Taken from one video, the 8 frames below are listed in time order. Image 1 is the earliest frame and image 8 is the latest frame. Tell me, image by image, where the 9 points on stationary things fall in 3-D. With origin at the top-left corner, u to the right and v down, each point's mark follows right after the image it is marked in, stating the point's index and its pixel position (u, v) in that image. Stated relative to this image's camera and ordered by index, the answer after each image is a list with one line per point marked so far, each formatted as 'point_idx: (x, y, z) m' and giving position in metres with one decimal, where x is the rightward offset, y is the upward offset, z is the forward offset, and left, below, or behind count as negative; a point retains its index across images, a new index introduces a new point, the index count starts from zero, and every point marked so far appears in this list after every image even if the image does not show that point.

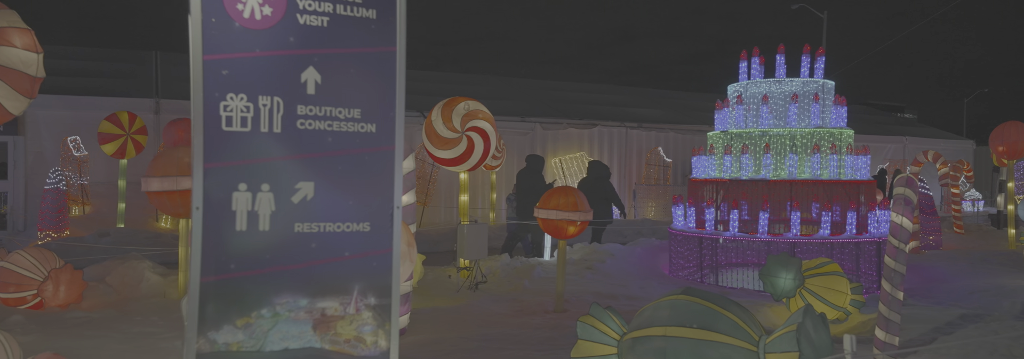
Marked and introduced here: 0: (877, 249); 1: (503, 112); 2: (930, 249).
0: (+4.7, -0.8, +7.3) m
1: (-0.2, +1.7, +15.2) m
2: (+7.5, -1.2, +10.9) m
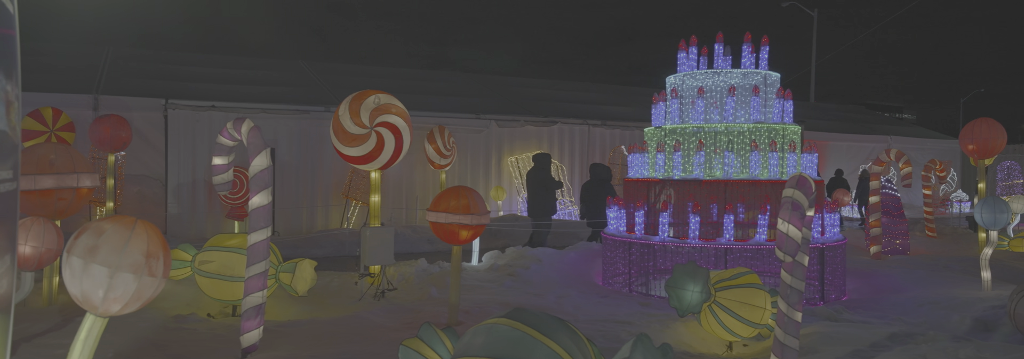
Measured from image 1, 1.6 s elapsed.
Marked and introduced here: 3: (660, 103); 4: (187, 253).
0: (+3.5, -0.8, +6.6) m
1: (-1.3, +1.7, +14.5) m
2: (+6.3, -1.2, +10.1) m
3: (+2.0, +0.9, +7.4) m
4: (-4.0, -0.9, +7.6) m
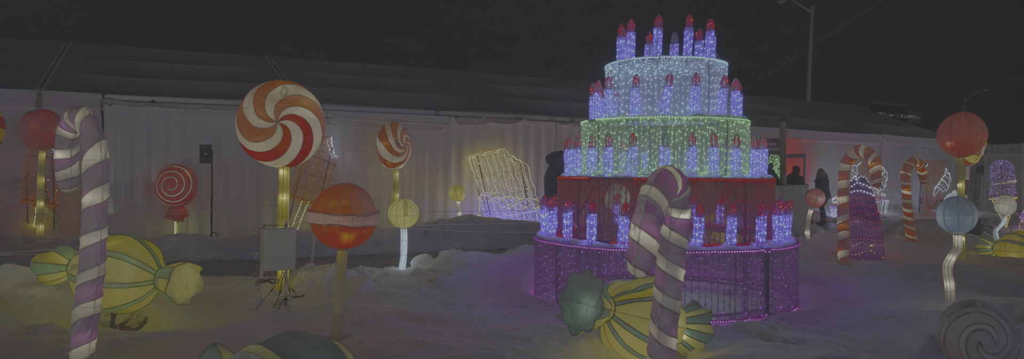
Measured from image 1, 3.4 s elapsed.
0: (+2.5, -0.8, +5.8) m
1: (-2.2, +1.7, +13.8) m
2: (+5.3, -1.2, +9.2) m
3: (+1.0, +0.9, +6.6) m
4: (-5.0, -0.8, +6.9) m
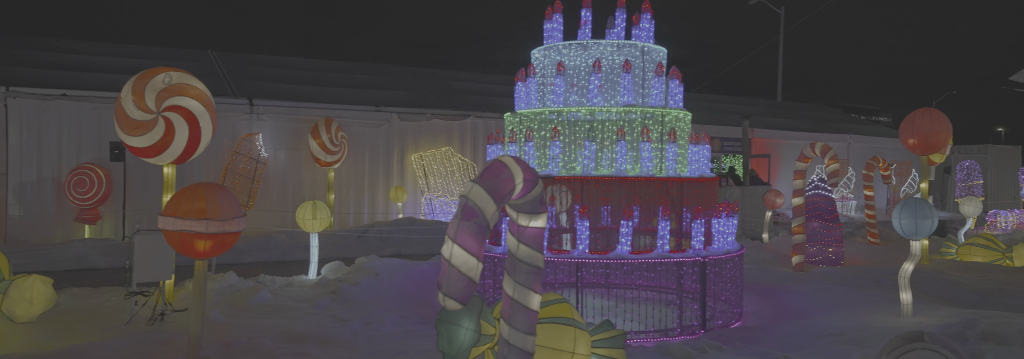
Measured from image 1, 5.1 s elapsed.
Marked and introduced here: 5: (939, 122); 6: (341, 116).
0: (+1.5, -0.8, +5.0) m
1: (-3.3, +1.7, +12.9) m
2: (+4.3, -1.2, +8.5) m
3: (+0.1, +0.9, +5.8) m
4: (-5.9, -0.8, +5.9) m
5: (+6.0, +0.8, +8.7) m
6: (-3.5, +1.2, +12.1) m
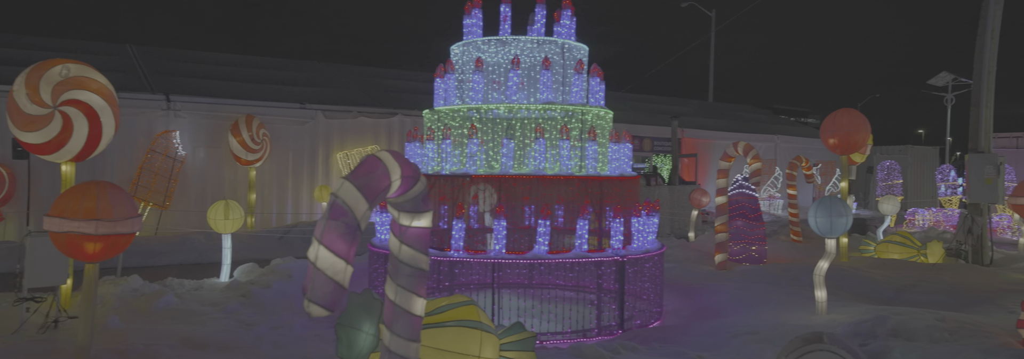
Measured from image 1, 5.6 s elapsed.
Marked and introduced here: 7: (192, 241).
0: (+0.8, -0.8, +5.0) m
1: (-4.6, +1.7, +12.4) m
2: (+3.4, -1.2, +8.7) m
3: (-0.7, +0.9, +5.7) m
4: (-6.7, -0.8, +5.3) m
5: (+5.0, +0.8, +9.1) m
6: (-4.7, +1.3, +11.6) m
7: (-4.7, -0.9, +9.2) m
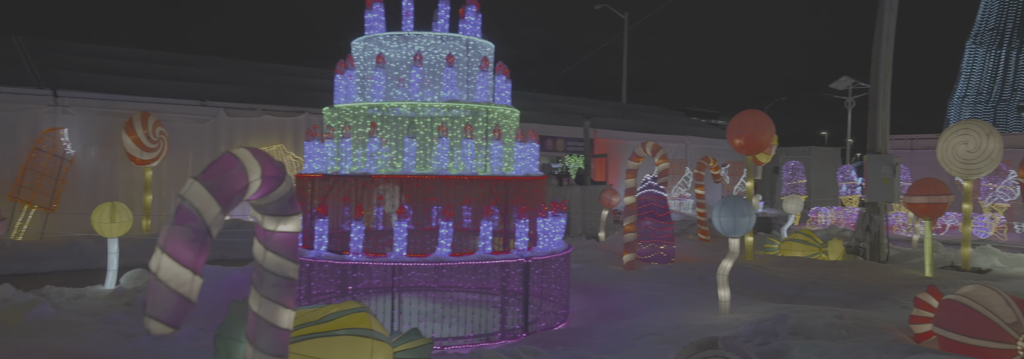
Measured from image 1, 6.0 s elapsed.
0: (+0.1, -0.8, +5.0) m
1: (-6.2, +1.7, +11.8) m
2: (+2.2, -1.2, +8.9) m
3: (-1.5, +0.9, +5.5) m
4: (-7.4, -0.8, +4.5) m
5: (+3.8, +0.8, +9.5) m
6: (-6.2, +1.3, +11.0) m
7: (-5.9, -0.9, +8.5) m
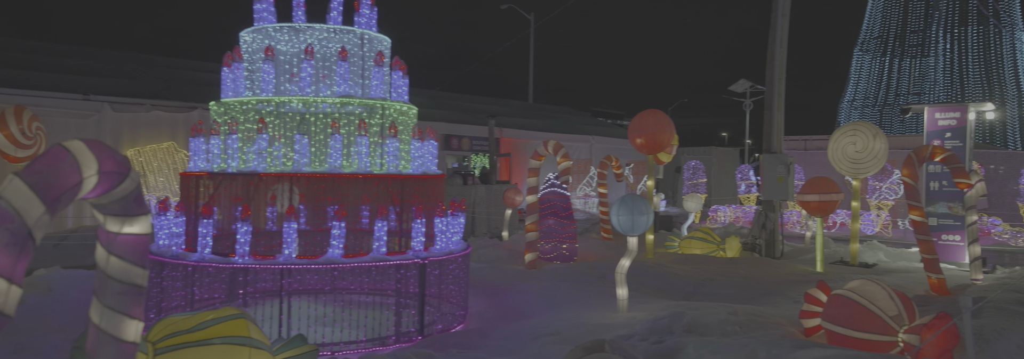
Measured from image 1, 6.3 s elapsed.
0: (-0.7, -0.8, +4.9) m
1: (-7.7, +1.7, +10.9) m
2: (+0.9, -1.2, +9.0) m
3: (-2.3, +0.9, +5.2) m
4: (-8.1, -0.8, +3.6) m
5: (+2.5, +0.8, +9.7) m
6: (-7.6, +1.3, +10.1) m
7: (-7.1, -0.9, +7.7) m
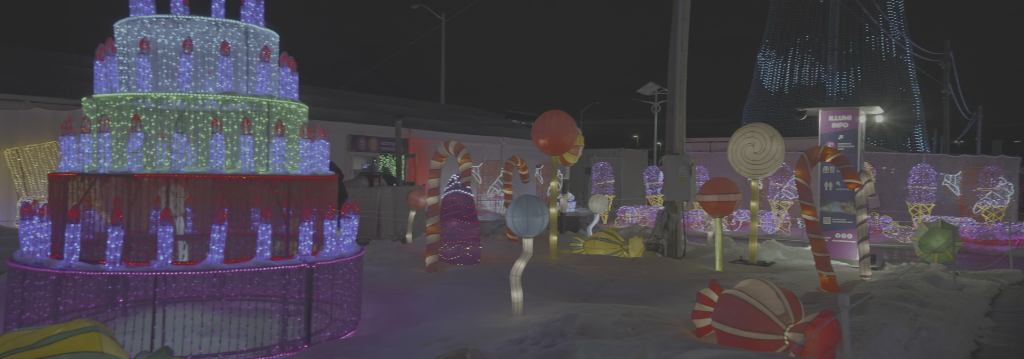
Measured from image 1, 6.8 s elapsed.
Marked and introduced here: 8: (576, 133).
0: (-1.5, -0.8, +4.7) m
1: (-9.0, +1.7, +10.1) m
2: (-0.2, -1.2, +9.0) m
3: (-3.1, +0.9, +4.9) m
4: (-8.8, -0.8, +2.7) m
5: (+1.2, +0.8, +9.8) m
6: (-8.8, +1.2, +9.3) m
7: (-8.1, -0.9, +7.0) m
8: (+1.5, +0.7, +10.0) m
